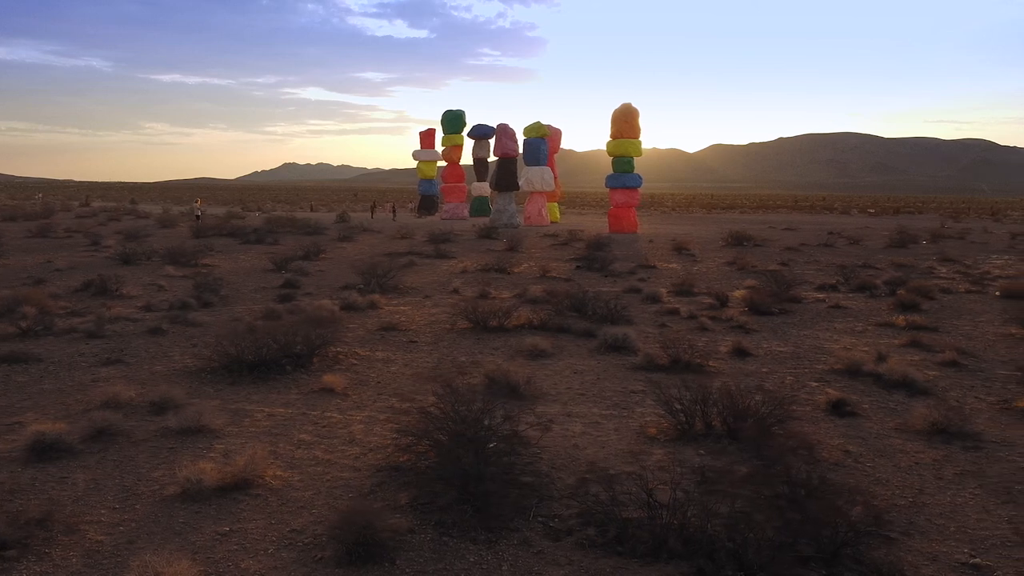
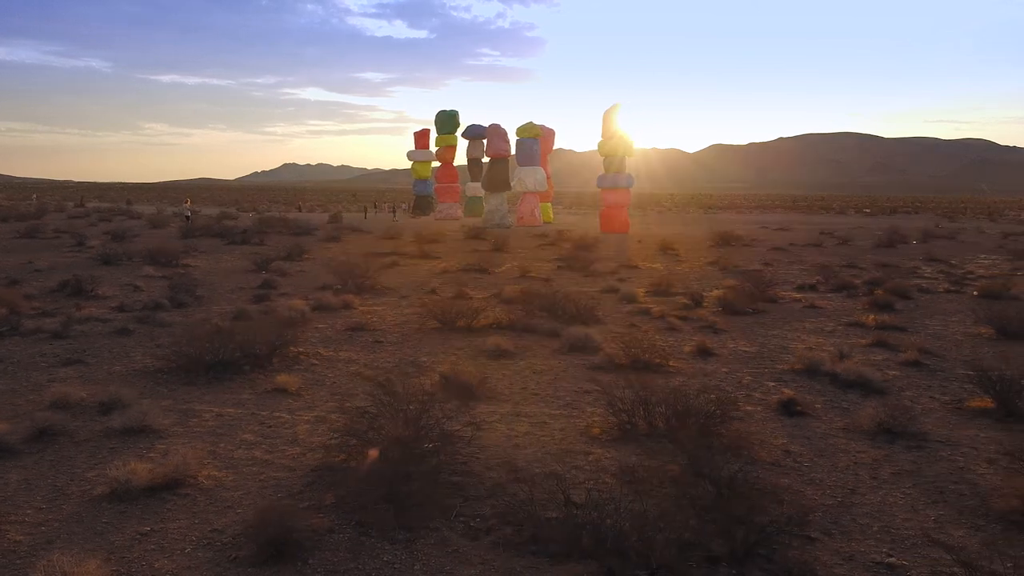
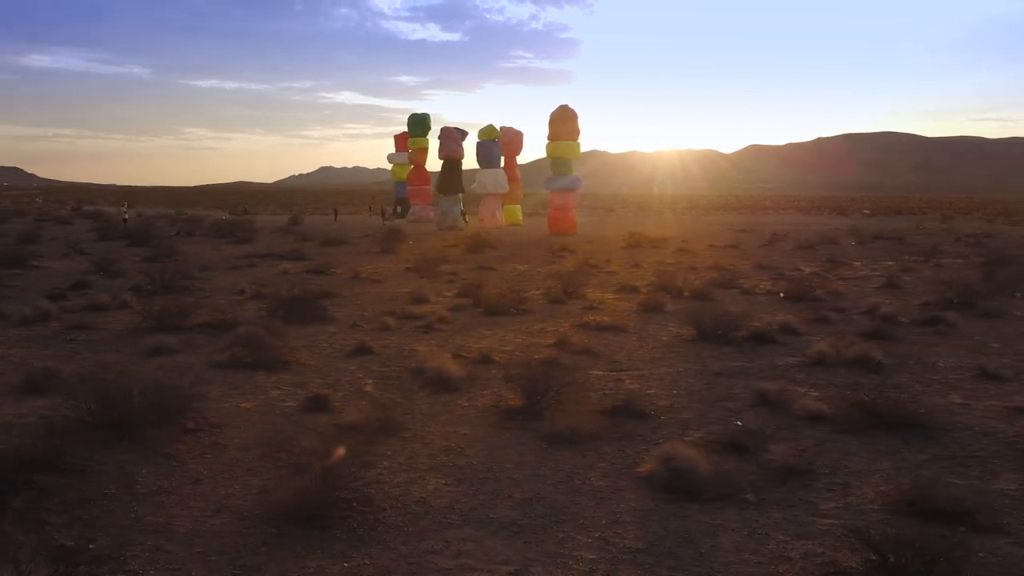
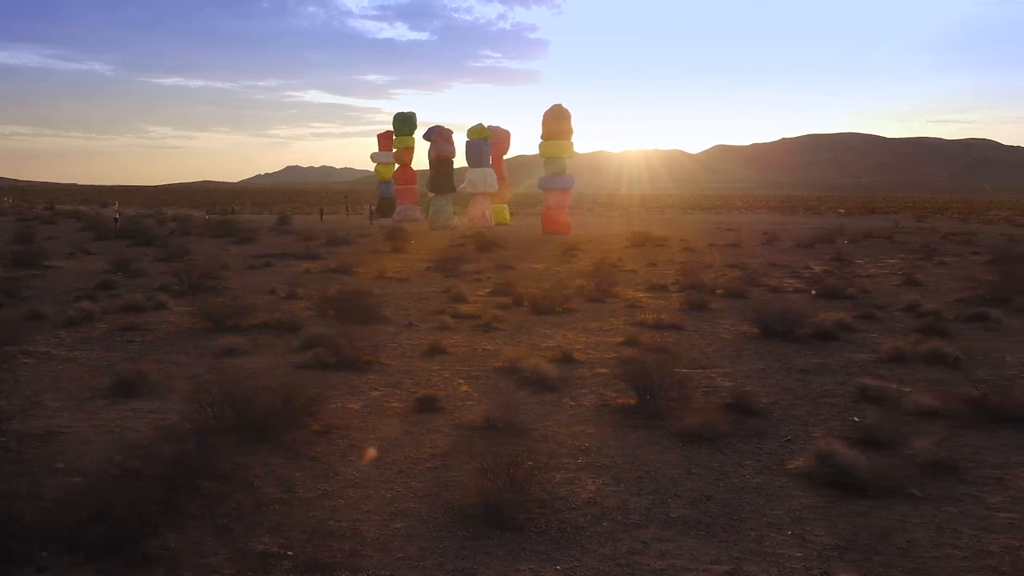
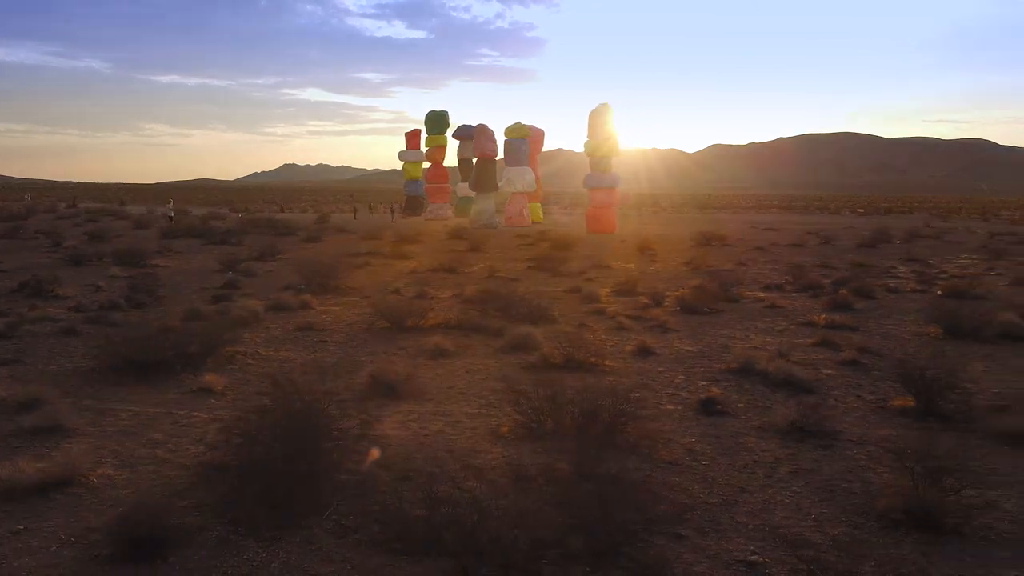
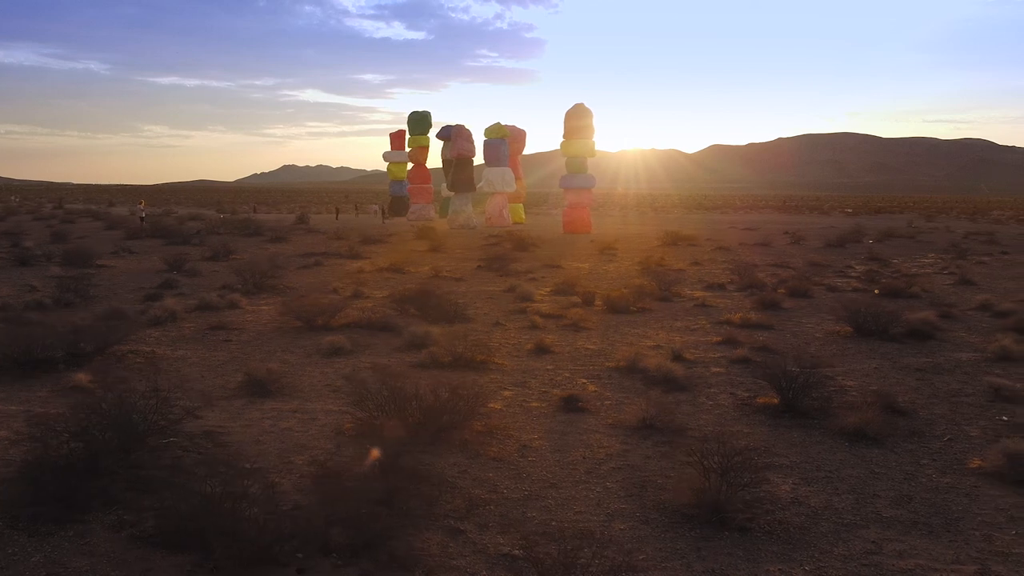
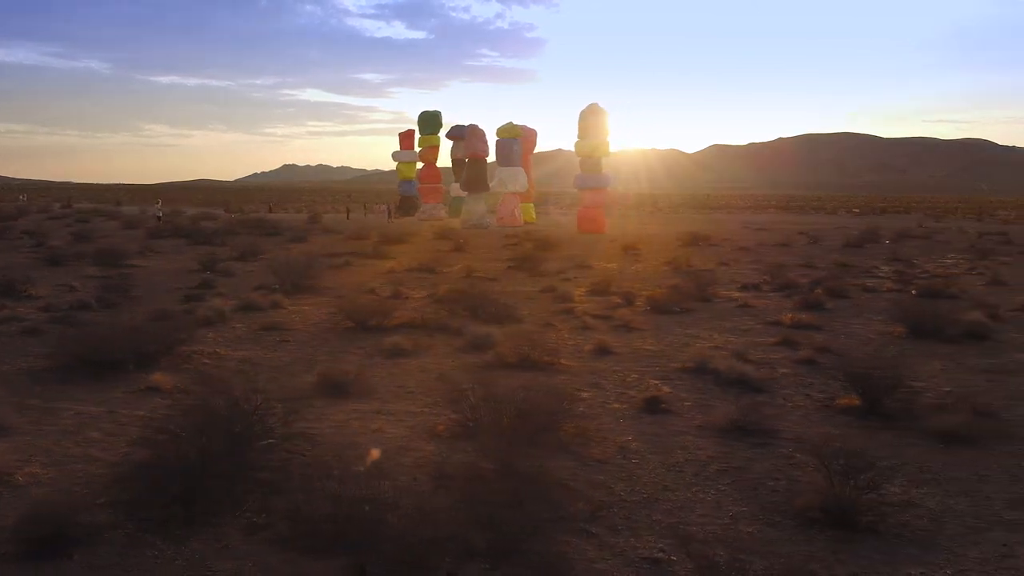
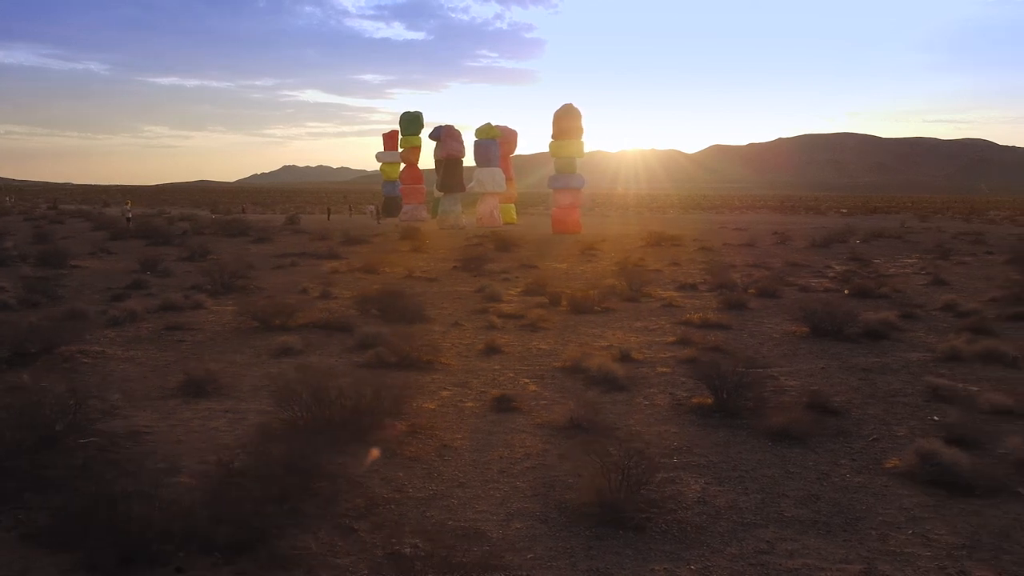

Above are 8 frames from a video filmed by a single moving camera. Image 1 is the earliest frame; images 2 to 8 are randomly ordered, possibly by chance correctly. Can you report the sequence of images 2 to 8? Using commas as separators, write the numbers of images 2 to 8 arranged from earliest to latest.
2, 5, 7, 6, 8, 4, 3
